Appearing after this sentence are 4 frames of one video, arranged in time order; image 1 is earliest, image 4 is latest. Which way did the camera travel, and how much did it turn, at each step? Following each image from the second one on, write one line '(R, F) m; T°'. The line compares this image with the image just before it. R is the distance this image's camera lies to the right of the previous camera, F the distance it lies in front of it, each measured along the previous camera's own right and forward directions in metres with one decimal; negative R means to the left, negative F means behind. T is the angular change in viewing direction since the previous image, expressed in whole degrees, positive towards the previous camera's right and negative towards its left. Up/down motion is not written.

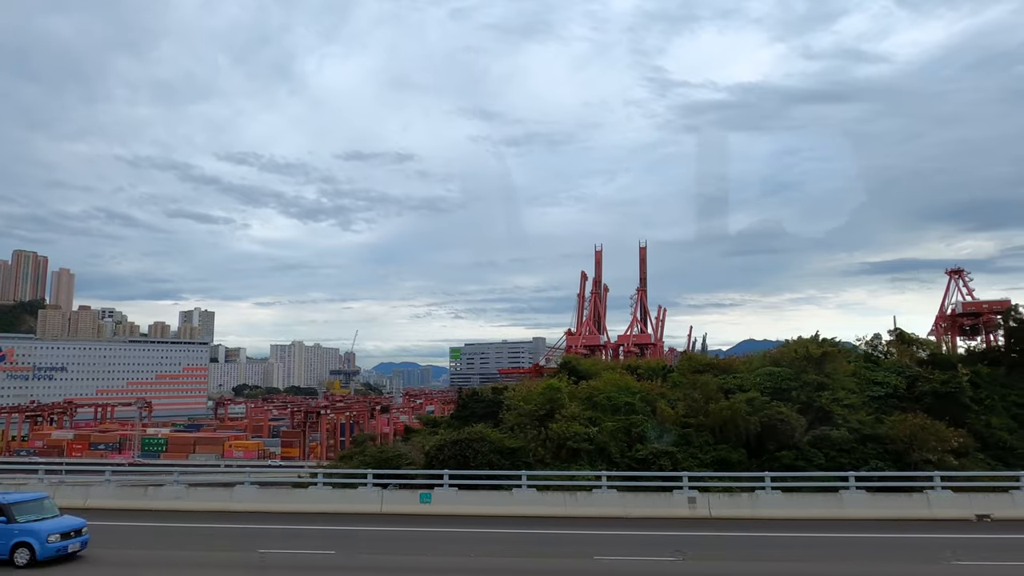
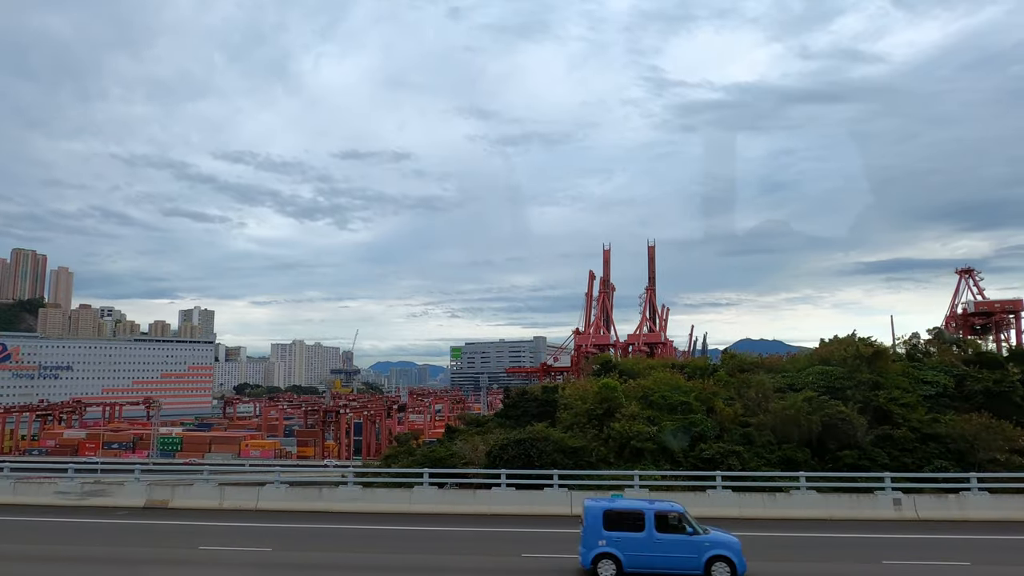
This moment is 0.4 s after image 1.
(-2.1, +0.2) m; 0°
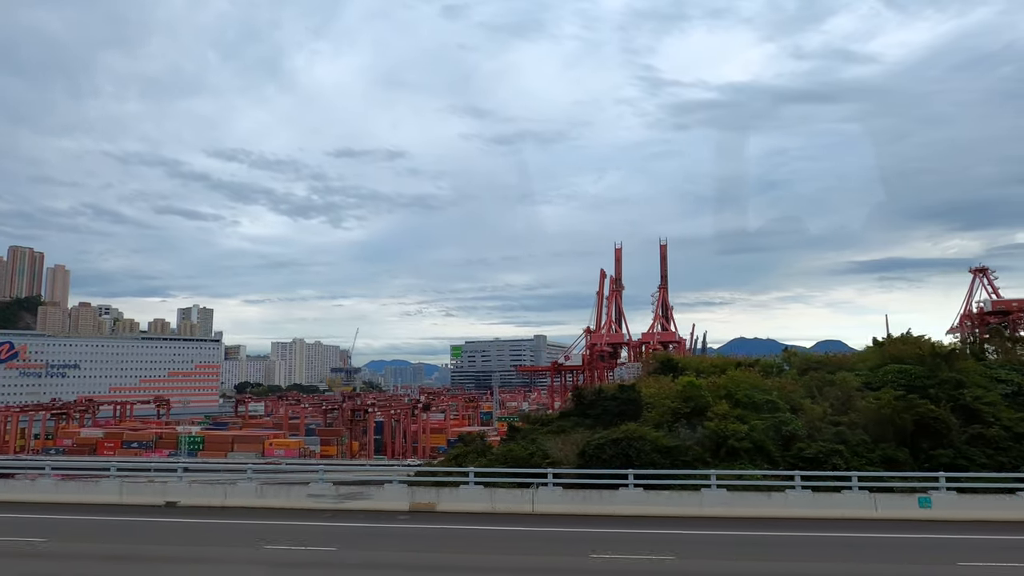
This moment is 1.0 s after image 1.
(-3.2, +0.4) m; 0°
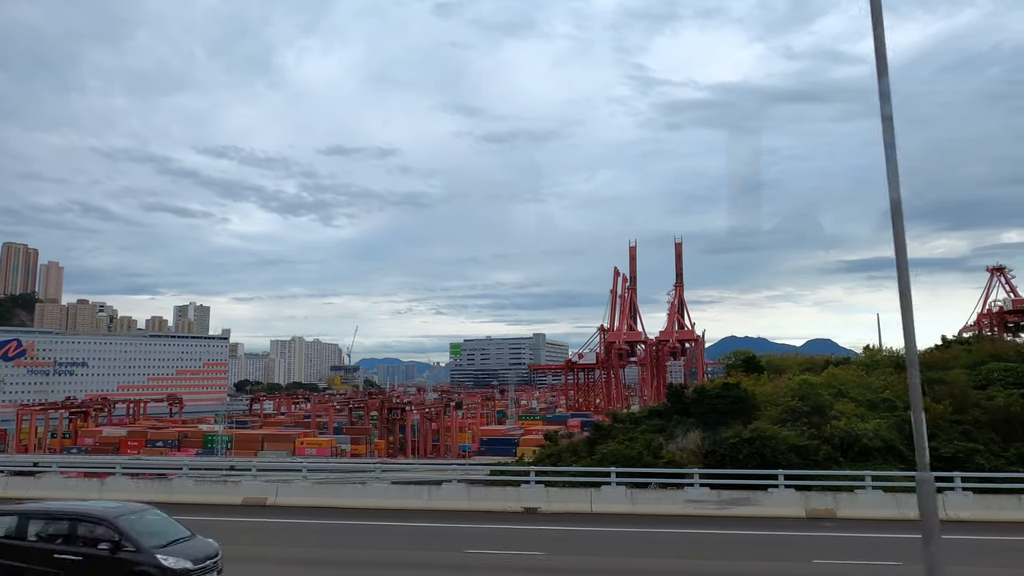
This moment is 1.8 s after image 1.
(-4.2, +0.6) m; +1°
